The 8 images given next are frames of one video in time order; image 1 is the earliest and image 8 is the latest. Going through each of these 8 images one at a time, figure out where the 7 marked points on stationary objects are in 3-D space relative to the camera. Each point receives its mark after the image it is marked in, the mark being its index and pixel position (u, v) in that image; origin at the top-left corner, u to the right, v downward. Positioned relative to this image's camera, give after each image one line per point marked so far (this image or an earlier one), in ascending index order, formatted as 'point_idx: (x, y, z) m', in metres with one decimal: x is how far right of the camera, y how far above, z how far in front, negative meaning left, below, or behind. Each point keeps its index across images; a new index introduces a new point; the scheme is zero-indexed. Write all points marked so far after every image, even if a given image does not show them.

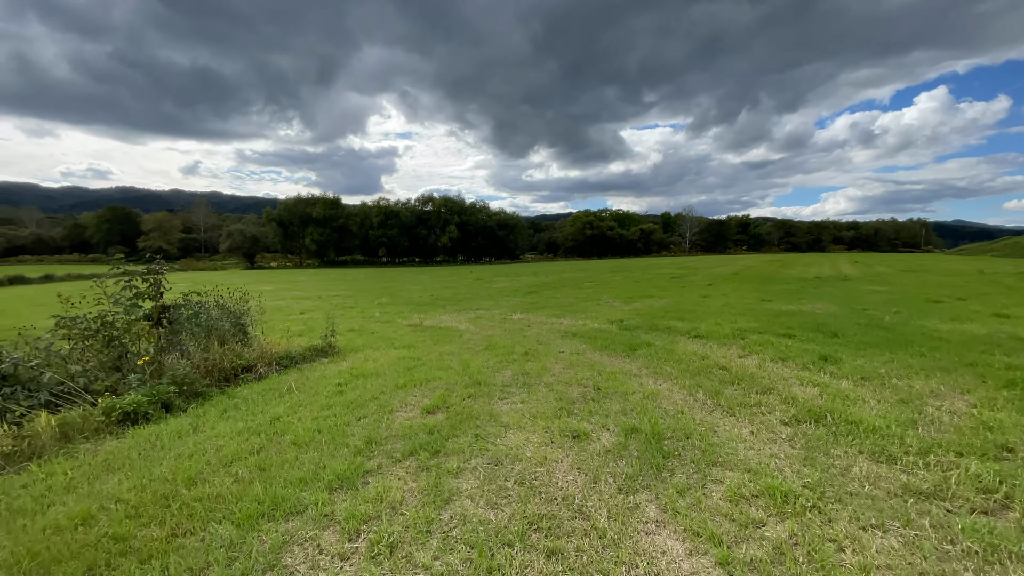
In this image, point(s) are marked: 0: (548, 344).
0: (+0.8, -1.2, +10.1) m
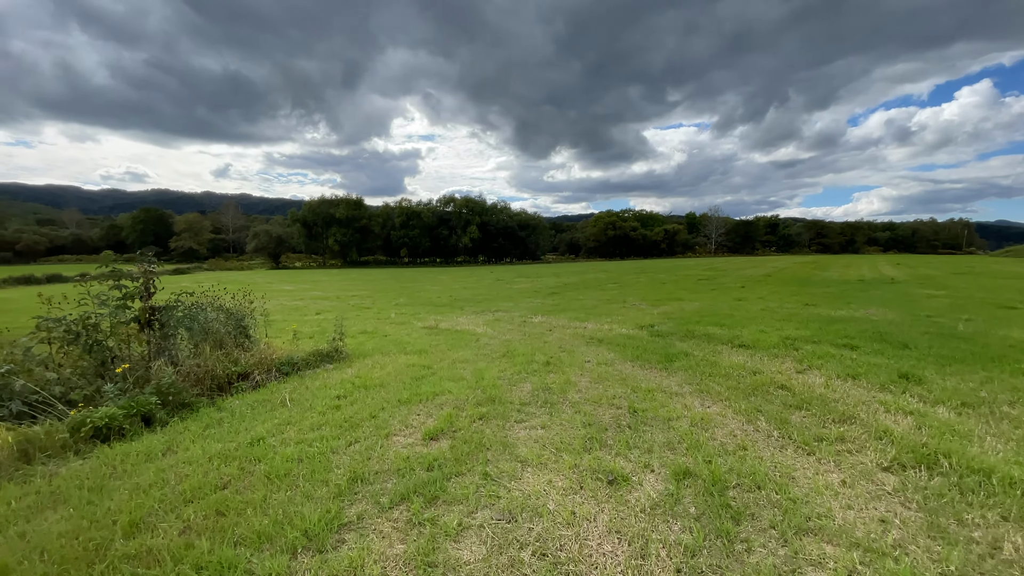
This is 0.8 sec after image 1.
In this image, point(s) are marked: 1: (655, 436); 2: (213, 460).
0: (+1.2, -1.2, +9.2) m
1: (+1.3, -1.4, +4.3) m
2: (-2.9, -1.7, +4.6) m
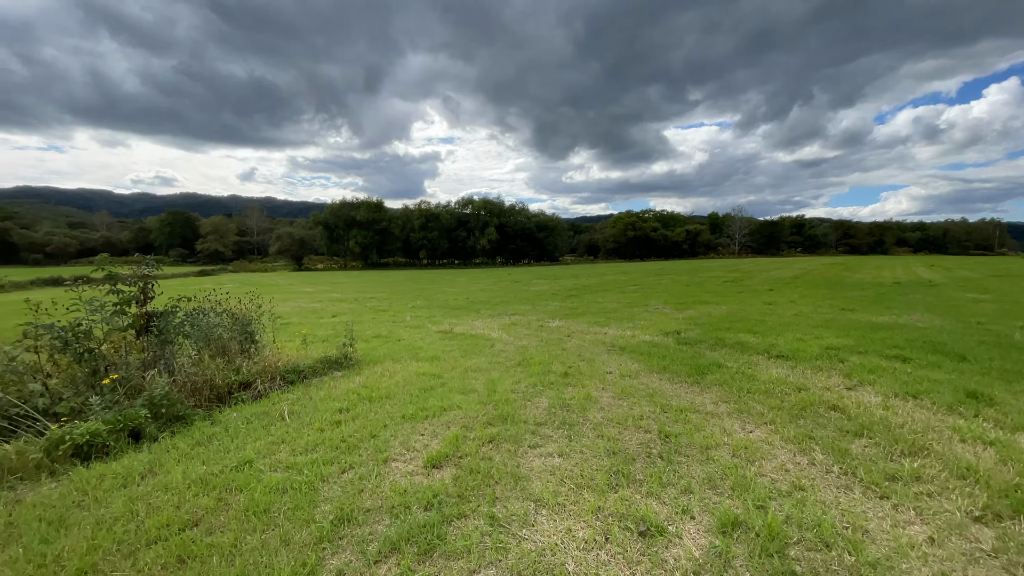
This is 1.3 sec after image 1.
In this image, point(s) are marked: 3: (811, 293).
0: (+1.5, -1.3, +8.5) m
1: (+1.4, -1.4, +3.7) m
2: (-2.8, -1.7, +4.1) m
3: (+12.6, -0.2, +19.9) m
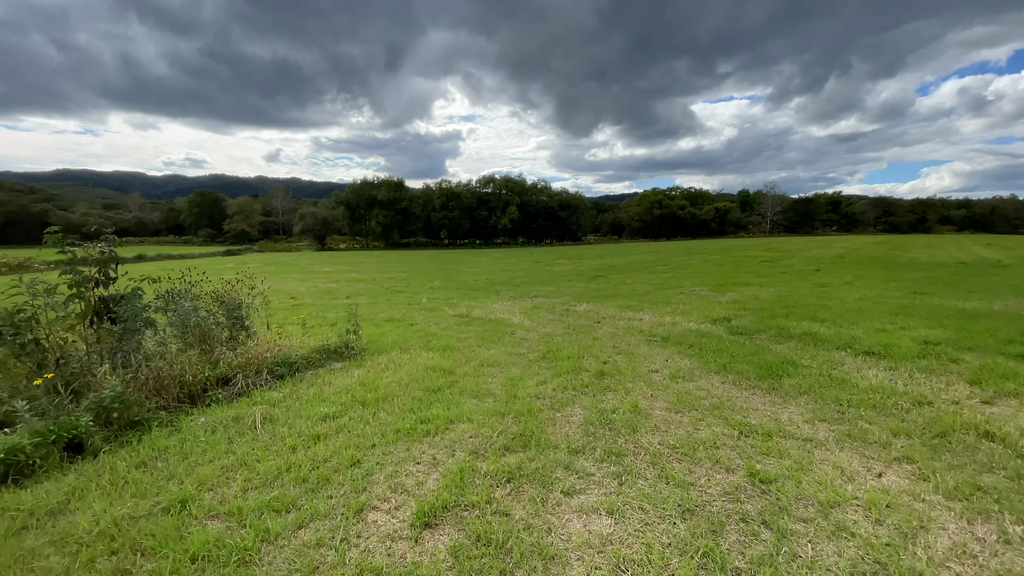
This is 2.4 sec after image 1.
0: (+1.8, -1.0, +7.2) m
1: (+1.6, -1.3, +2.4) m
2: (-2.6, -1.6, +3.0) m
3: (+13.4, +0.5, +18.0) m
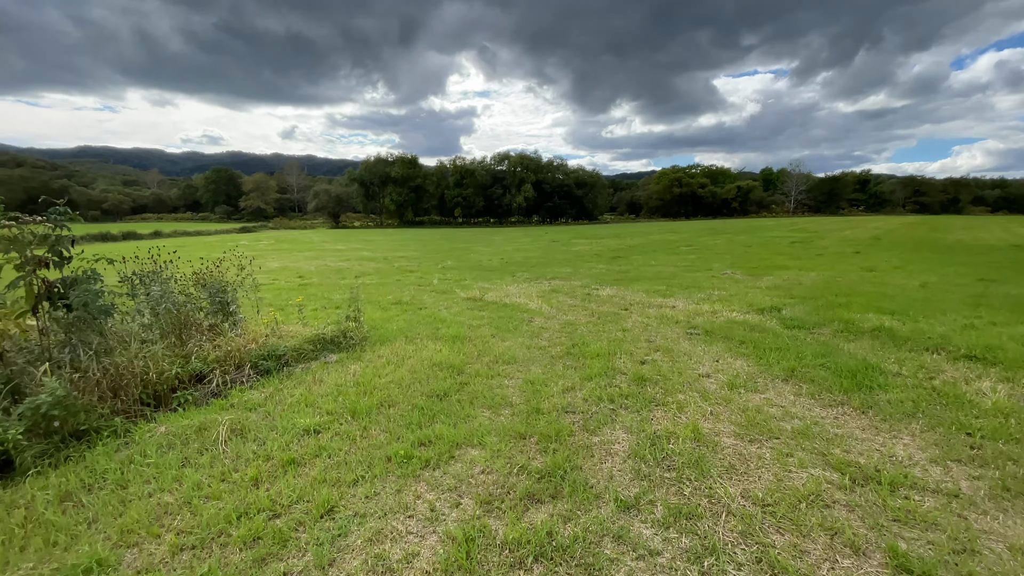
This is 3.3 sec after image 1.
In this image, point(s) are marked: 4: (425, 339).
0: (+2.1, -0.8, +6.1) m
1: (+1.7, -1.4, +1.3) m
2: (-2.5, -1.6, +2.1) m
3: (+14.0, +1.1, +16.5) m
4: (-1.5, -0.9, +8.2) m
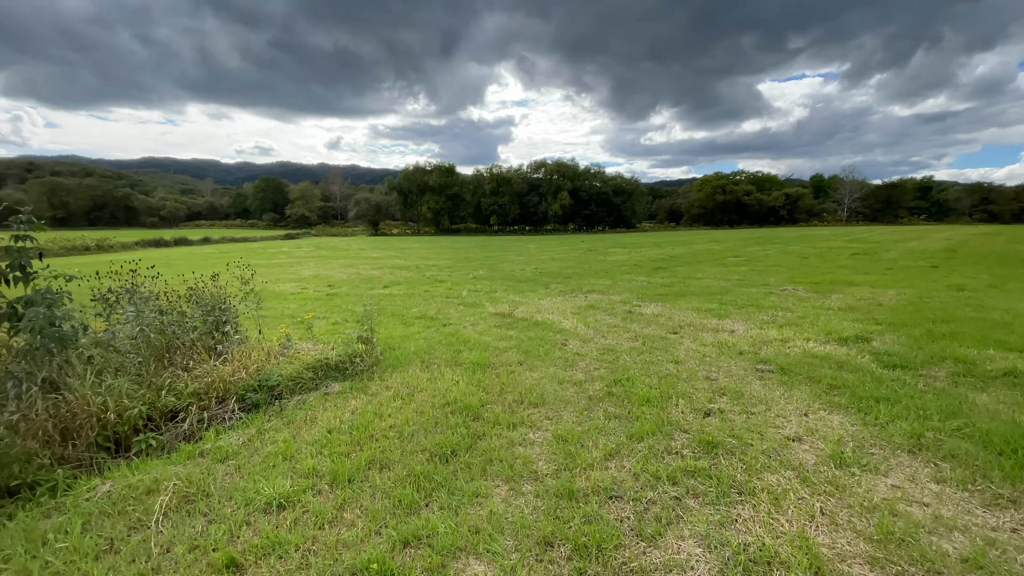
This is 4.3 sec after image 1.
0: (+2.4, -1.1, +4.8) m
1: (+1.6, -1.6, +0.1) m
2: (-2.5, -1.7, +1.1) m
3: (+15.1, +0.4, +14.4) m
4: (-1.0, -1.2, +7.2) m
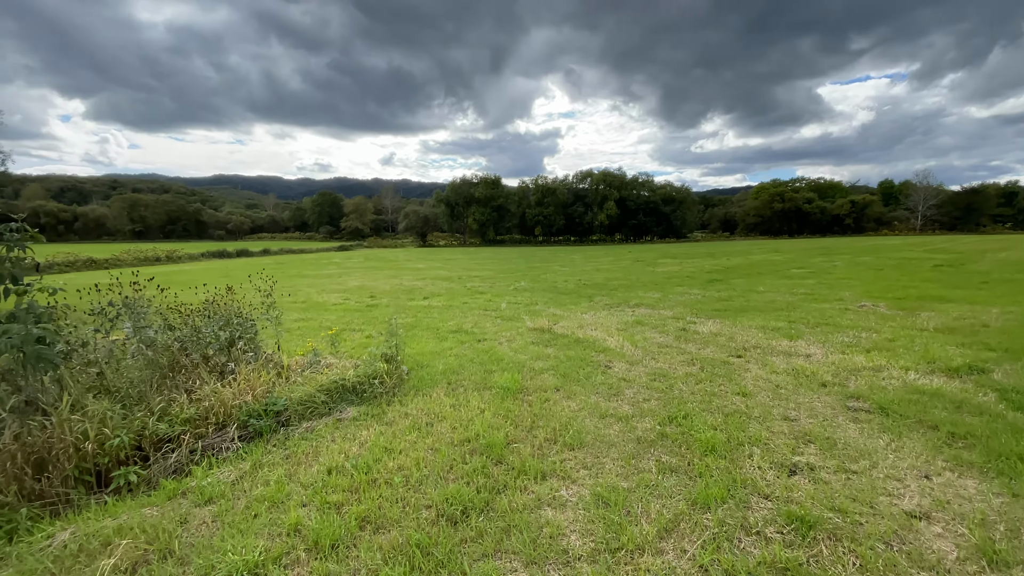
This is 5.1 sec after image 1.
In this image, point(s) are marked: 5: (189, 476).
0: (+2.6, -1.3, +3.8) m
1: (+1.4, -1.6, -0.8) m
2: (-2.6, -1.8, +0.6) m
3: (+16.2, 0.0, +12.1) m
4: (-0.5, -1.4, +6.4) m
5: (-2.8, -1.6, +4.1) m
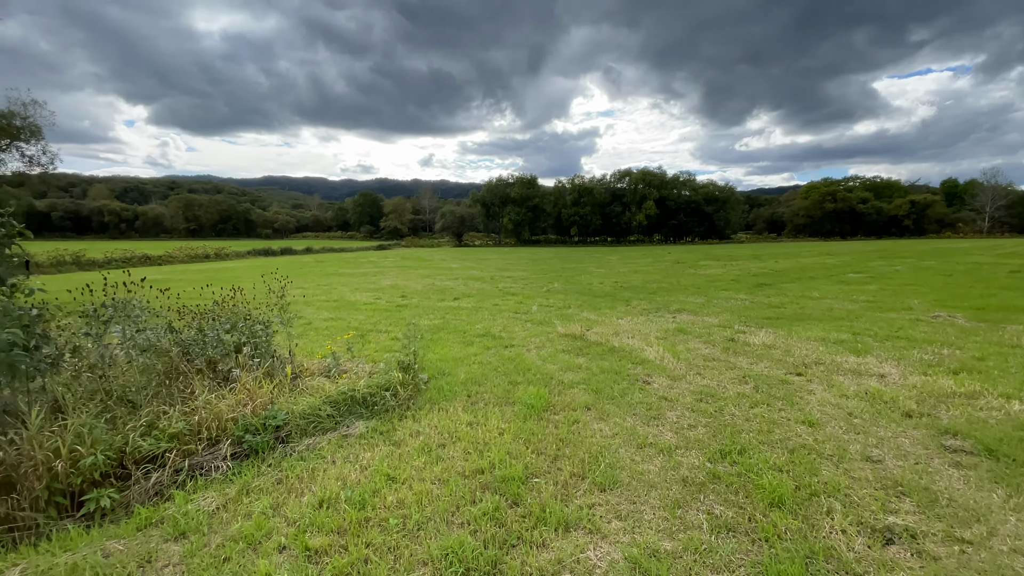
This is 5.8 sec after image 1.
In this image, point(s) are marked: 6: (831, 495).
0: (+2.7, -1.4, +3.0) m
1: (+1.2, -1.7, -1.6) m
2: (-2.7, -1.8, +0.1) m
3: (+16.9, -0.3, +10.2) m
4: (-0.2, -1.4, +5.8) m
5: (-2.6, -1.6, +3.6) m
6: (+2.1, -1.4, +3.2) m
